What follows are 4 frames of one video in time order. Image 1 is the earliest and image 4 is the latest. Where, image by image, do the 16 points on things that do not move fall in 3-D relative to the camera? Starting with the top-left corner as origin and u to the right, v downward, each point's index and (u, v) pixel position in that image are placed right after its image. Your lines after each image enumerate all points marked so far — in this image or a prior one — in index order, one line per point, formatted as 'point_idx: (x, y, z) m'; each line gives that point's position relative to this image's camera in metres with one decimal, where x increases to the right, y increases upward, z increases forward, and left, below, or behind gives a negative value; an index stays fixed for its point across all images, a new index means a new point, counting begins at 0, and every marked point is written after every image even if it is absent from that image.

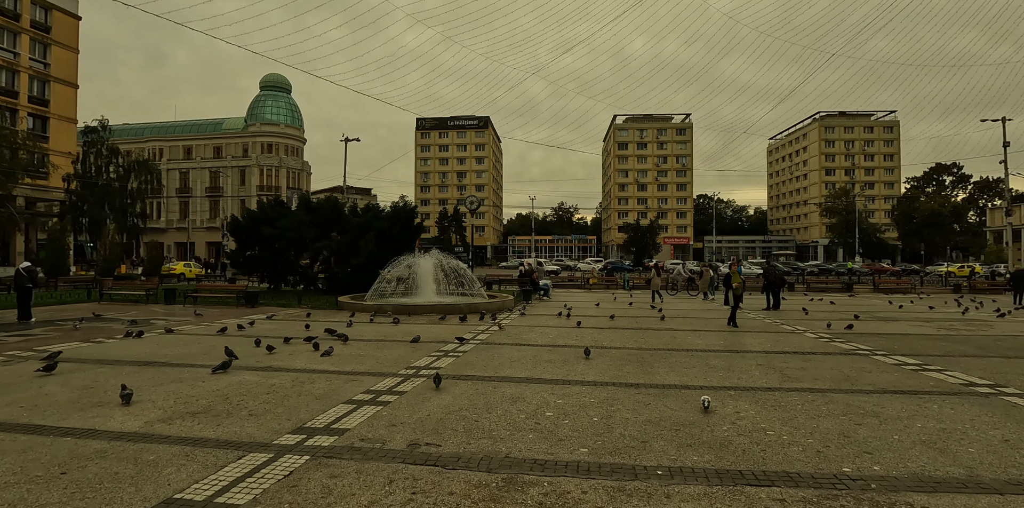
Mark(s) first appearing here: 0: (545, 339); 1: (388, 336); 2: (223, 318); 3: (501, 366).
0: (+0.8, -2.0, +11.8) m
1: (-3.0, -2.0, +12.0) m
2: (-9.2, -2.1, +15.8) m
3: (-0.2, -1.9, +8.6) m
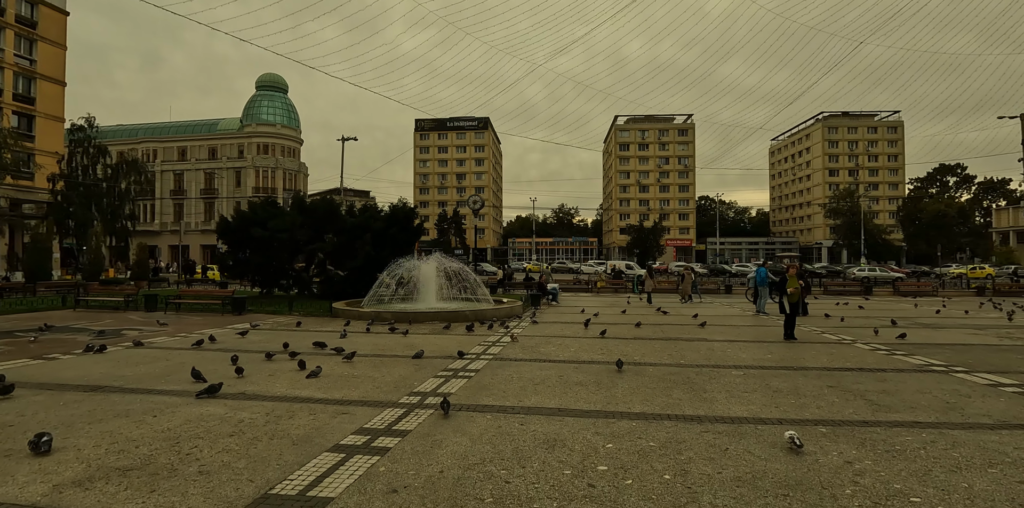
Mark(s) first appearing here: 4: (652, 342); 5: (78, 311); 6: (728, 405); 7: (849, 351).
0: (+1.2, -2.0, +10.3) m
1: (-2.6, -2.0, +10.5) m
2: (-8.8, -2.1, +14.3) m
3: (+0.2, -2.0, +7.1) m
4: (+3.3, -2.1, +11.9) m
5: (-16.2, -2.1, +18.6) m
6: (+2.9, -2.0, +6.6) m
7: (+7.5, -2.2, +11.1) m
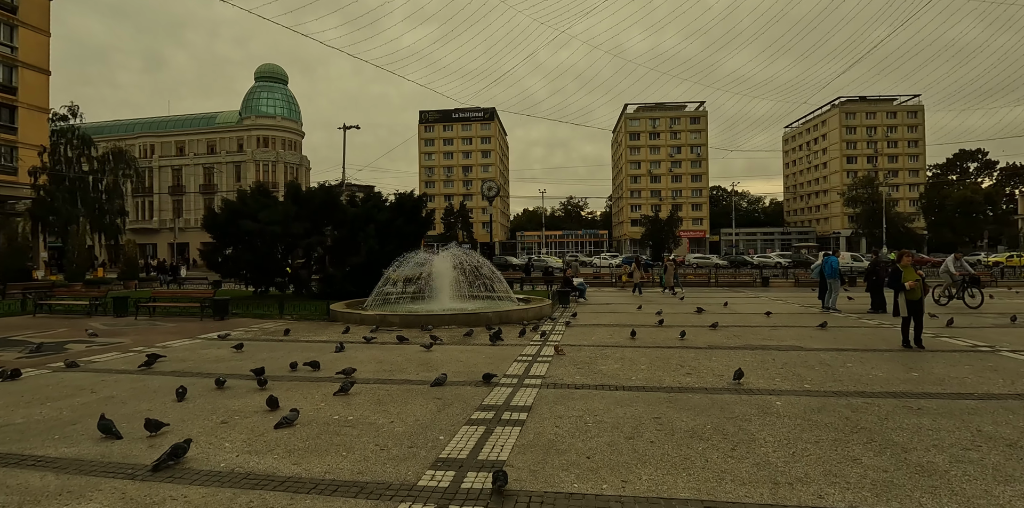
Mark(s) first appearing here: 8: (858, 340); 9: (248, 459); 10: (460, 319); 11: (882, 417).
0: (+2.0, -1.8, +7.6) m
1: (-1.8, -1.8, +7.8) m
2: (-8.0, -2.0, +11.7) m
3: (+0.9, -1.8, +4.4) m
4: (+4.2, -1.8, +9.1) m
5: (-15.4, -2.0, +16.1) m
6: (+3.6, -1.8, +3.9) m
7: (+8.3, -1.8, +8.3) m
8: (+7.5, -1.9, +10.8) m
9: (-2.3, -1.8, +4.4) m
10: (-1.3, -1.7, +13.1) m
11: (+4.2, -1.8, +5.6) m
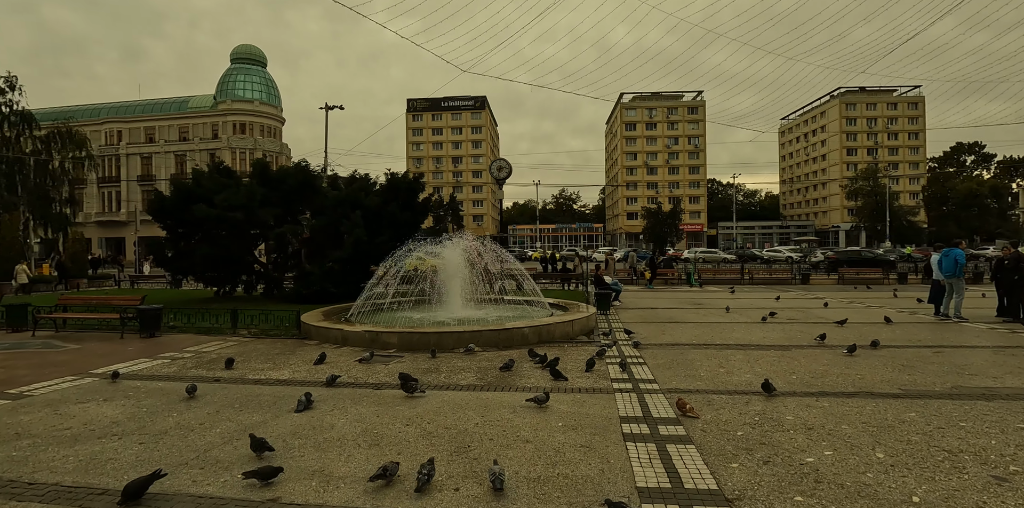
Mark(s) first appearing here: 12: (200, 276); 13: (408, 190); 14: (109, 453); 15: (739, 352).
0: (+3.0, -1.7, +3.7) m
1: (-0.8, -1.7, +3.9) m
2: (-7.0, -1.9, +7.6) m
3: (+2.1, -1.7, +0.5) m
4: (+5.2, -1.7, +5.3) m
5: (-14.5, -1.9, +11.8) m
6: (+4.8, -1.7, +0.1) m
7: (+9.3, -1.7, +4.6) m
8: (+8.5, -1.7, +7.1) m
9: (-1.2, -1.7, +0.5) m
10: (-0.4, -1.5, +9.1) m
11: (+5.2, -1.7, +1.8) m
12: (-12.0, -0.8, +19.1) m
13: (-4.1, +2.5, +19.5) m
14: (-3.7, -1.8, +4.7) m
15: (+3.5, -1.7, +8.4) m
